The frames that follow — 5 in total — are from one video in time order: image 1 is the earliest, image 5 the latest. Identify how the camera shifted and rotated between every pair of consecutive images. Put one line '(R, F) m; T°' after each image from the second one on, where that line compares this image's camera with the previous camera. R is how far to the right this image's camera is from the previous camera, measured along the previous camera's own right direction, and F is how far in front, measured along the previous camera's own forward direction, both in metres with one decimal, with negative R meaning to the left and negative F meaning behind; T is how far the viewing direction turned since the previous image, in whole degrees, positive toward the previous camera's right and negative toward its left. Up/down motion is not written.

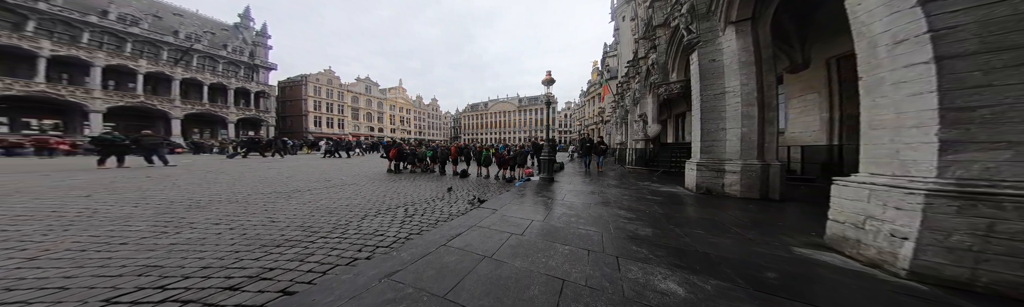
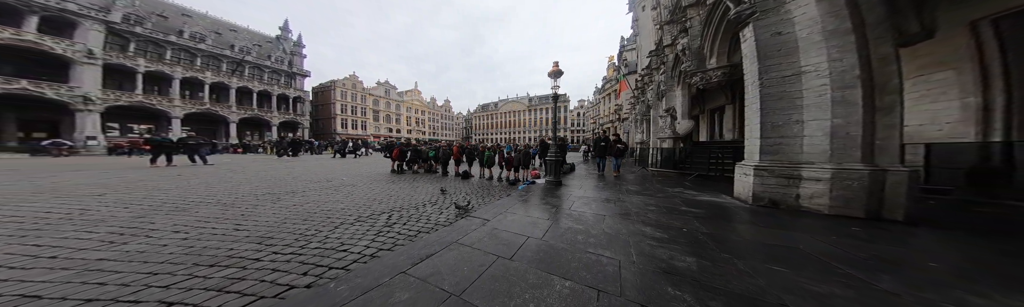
(+0.3, +0.7) m; -5°
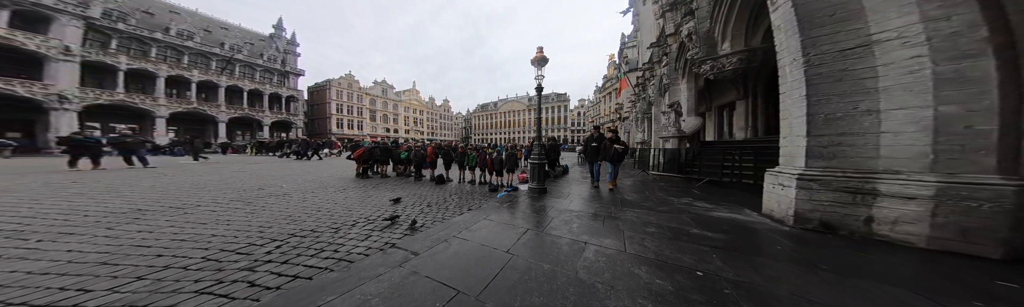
(+0.8, +1.1) m; 0°
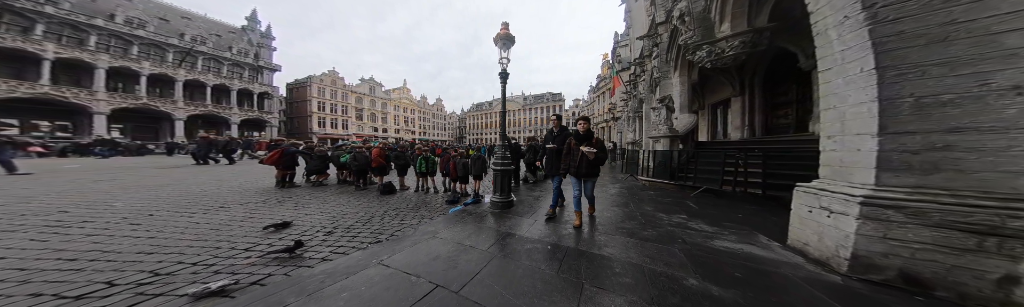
(+1.0, +1.2) m; +2°
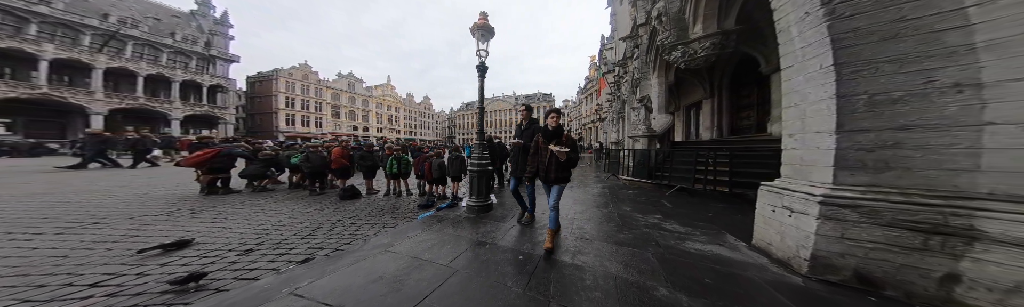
(+0.3, +0.3) m; +4°
